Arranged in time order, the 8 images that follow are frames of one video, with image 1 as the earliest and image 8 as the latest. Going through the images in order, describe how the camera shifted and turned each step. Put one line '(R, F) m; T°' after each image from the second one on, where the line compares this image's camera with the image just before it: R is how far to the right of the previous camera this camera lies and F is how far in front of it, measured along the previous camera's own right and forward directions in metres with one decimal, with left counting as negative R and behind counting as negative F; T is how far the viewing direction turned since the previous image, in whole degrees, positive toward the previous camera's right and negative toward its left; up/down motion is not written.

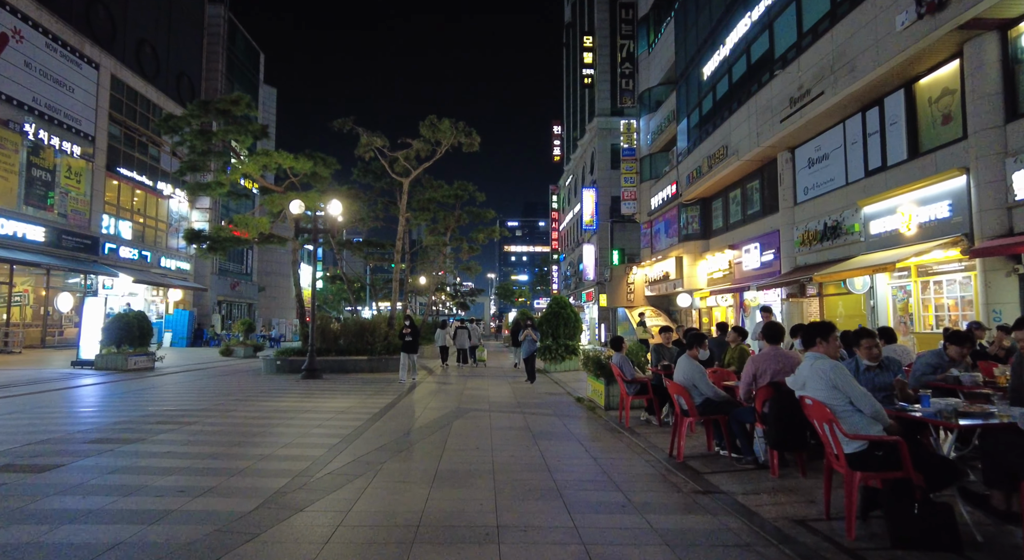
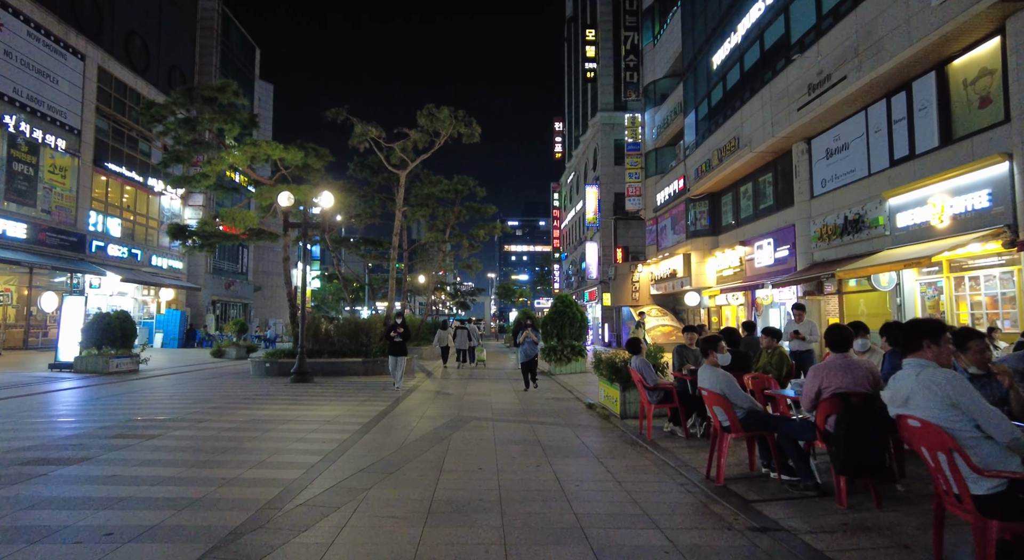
(-0.1, +0.9) m; 0°
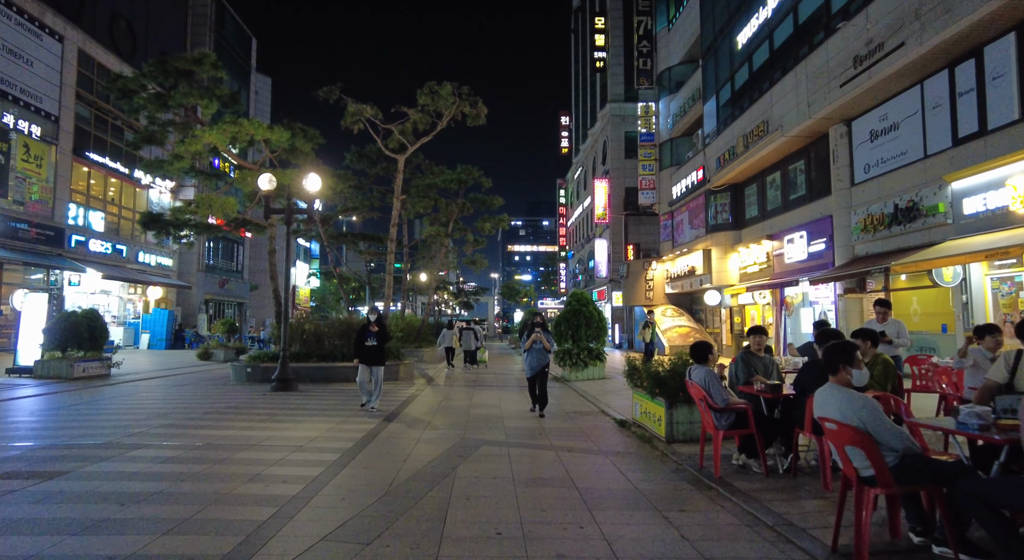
(-0.2, +1.6) m; 0°
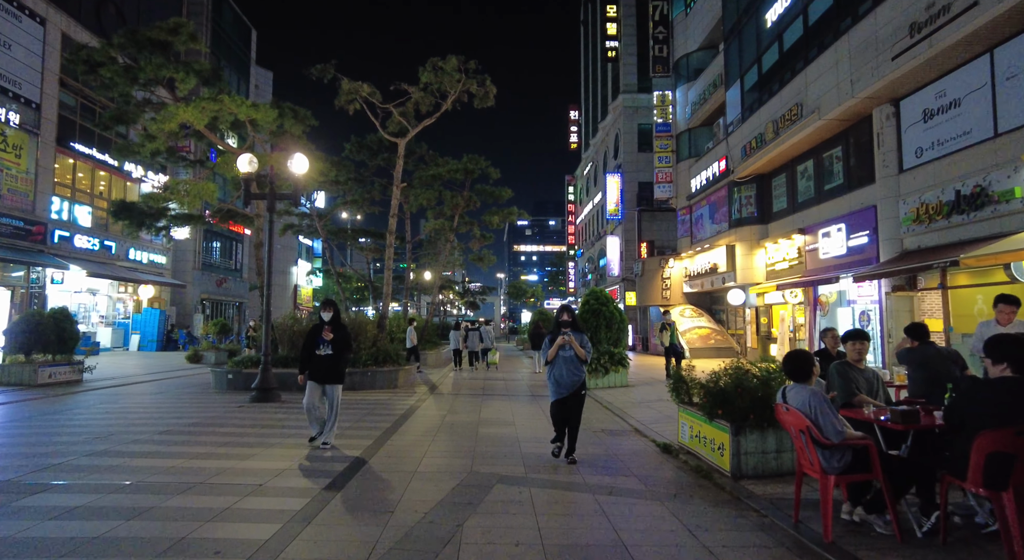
(-0.1, +1.5) m; -1°
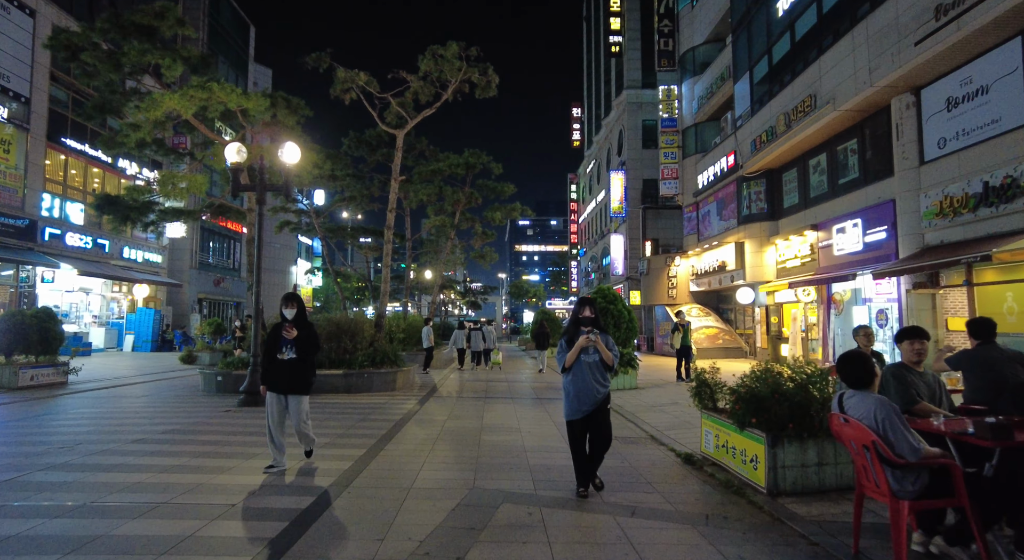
(0.0, +0.6) m; 0°
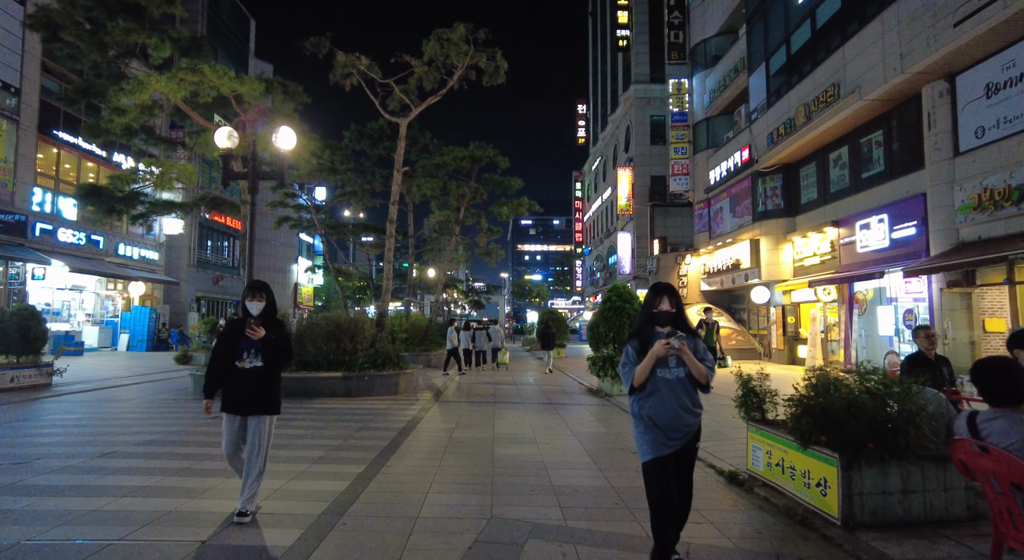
(-0.2, +0.7) m; 0°
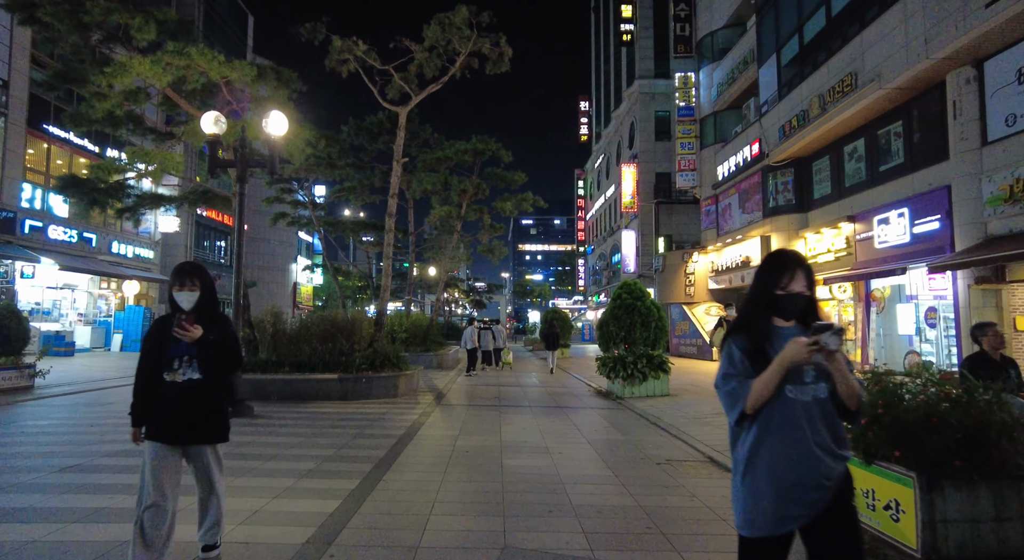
(-0.1, +0.6) m; 0°
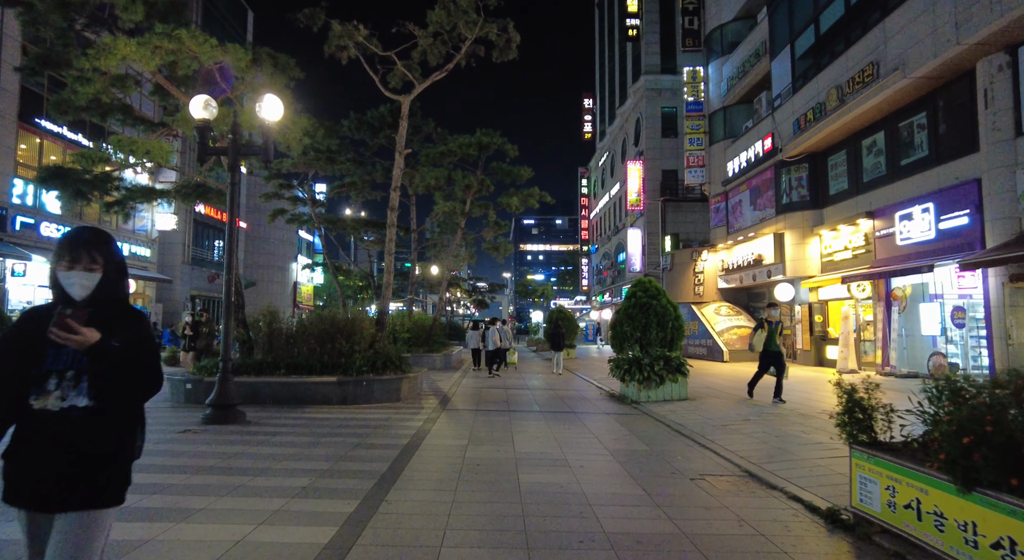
(-0.1, +0.6) m; 0°
